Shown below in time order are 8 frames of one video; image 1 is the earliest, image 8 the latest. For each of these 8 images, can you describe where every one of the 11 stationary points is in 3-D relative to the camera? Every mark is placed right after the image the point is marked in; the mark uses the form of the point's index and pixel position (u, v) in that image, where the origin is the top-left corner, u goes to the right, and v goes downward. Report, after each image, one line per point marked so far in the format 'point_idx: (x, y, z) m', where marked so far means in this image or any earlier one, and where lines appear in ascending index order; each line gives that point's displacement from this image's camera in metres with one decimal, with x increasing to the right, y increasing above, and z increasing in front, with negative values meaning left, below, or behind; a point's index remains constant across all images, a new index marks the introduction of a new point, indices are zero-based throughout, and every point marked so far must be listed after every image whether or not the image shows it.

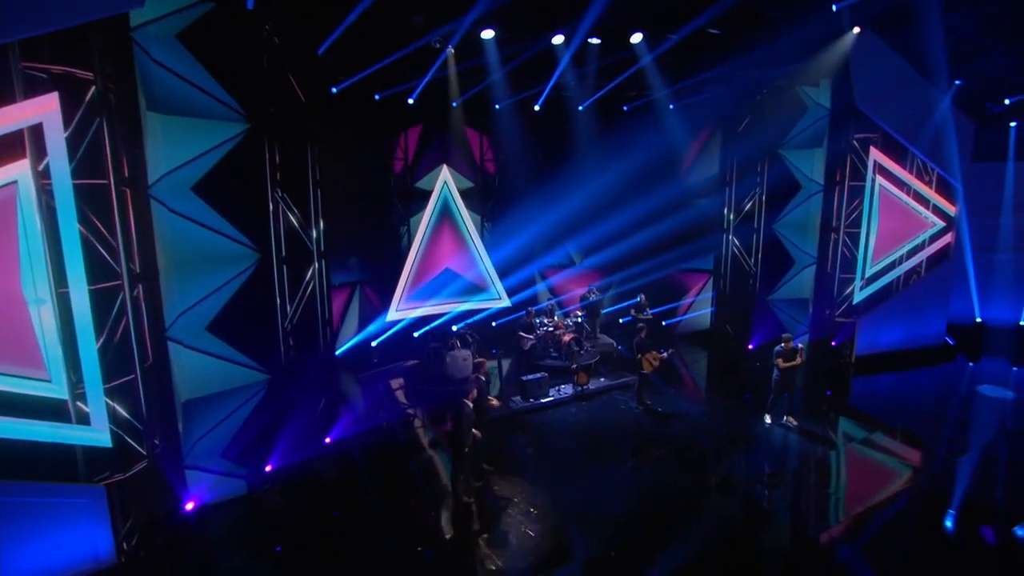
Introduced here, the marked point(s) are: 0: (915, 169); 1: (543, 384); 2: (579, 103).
0: (+7.4, +2.2, +12.0) m
1: (+0.6, -1.3, +10.4) m
2: (+1.3, +3.6, +12.4) m
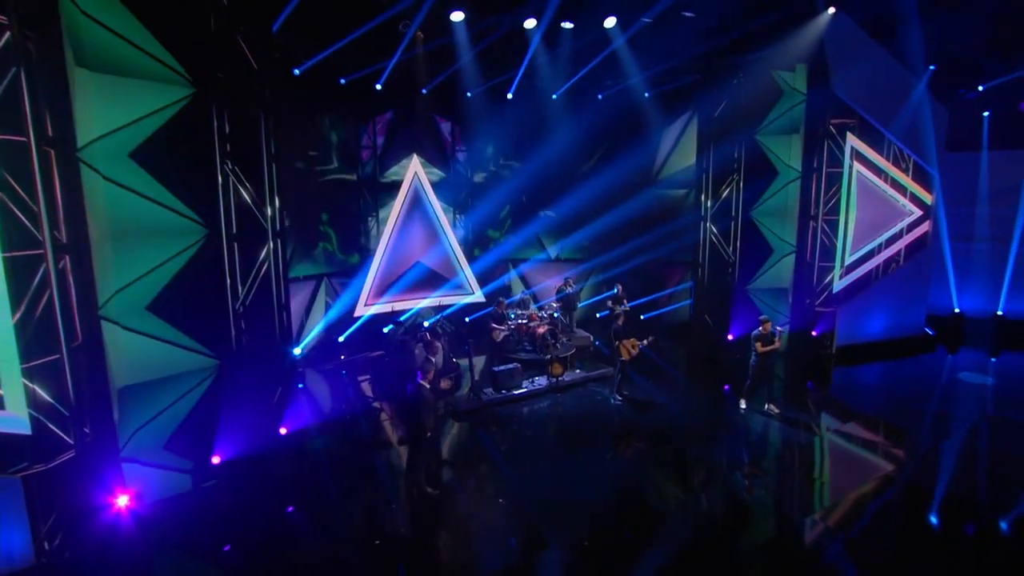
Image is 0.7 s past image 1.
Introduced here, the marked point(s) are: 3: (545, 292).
0: (+6.8, +2.3, +11.6) m
1: (0.0, -1.3, +10.5) m
2: (+0.8, +3.7, +12.3) m
3: (+0.5, +0.1, +13.6) m
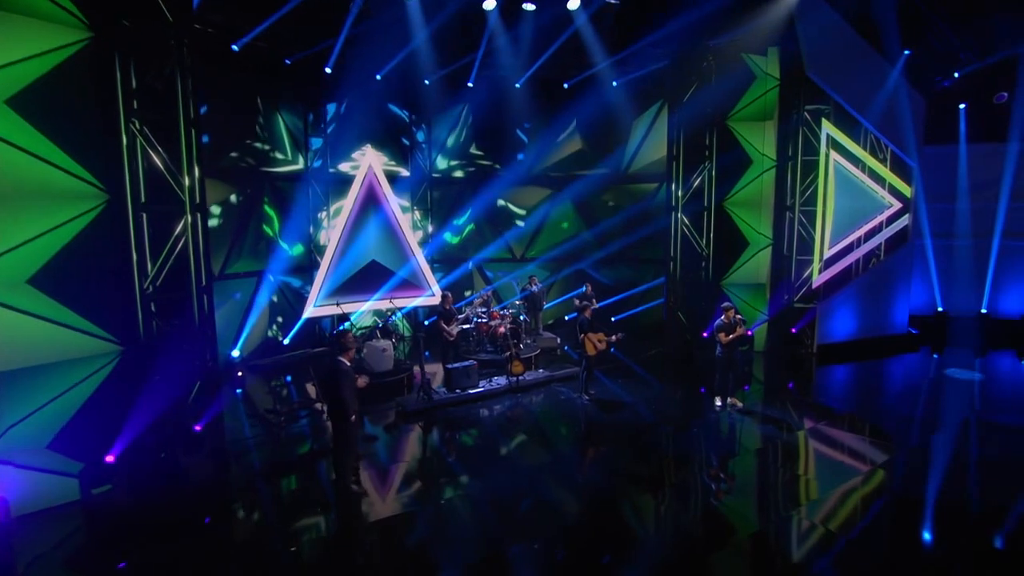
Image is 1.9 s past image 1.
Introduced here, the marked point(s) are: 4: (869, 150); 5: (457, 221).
0: (+6.1, +2.4, +11.1) m
1: (-0.6, -1.2, +9.7) m
2: (0.0, +3.7, +11.7) m
3: (-0.2, +0.1, +12.8) m
4: (+6.1, +2.3, +11.1) m
5: (-1.1, +1.1, +12.4) m
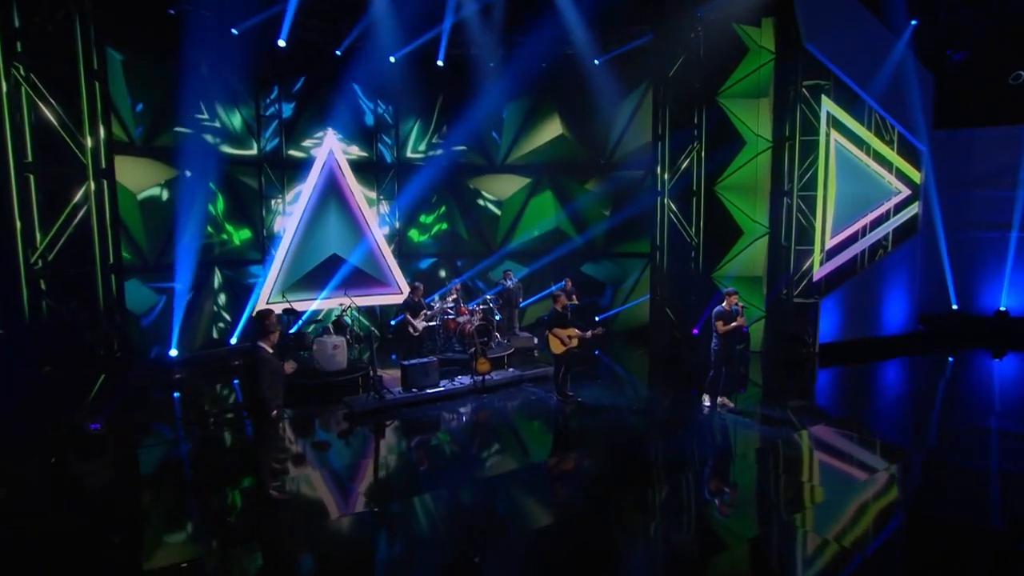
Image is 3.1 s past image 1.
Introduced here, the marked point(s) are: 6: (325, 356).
0: (+5.7, +2.5, +10.2) m
1: (-1.1, -1.1, +8.7) m
2: (-0.4, +3.8, +10.8) m
3: (-0.6, +0.1, +11.8) m
4: (+5.6, +2.4, +10.2) m
5: (-1.5, +1.2, +11.5) m
6: (-2.5, -0.9, +8.8) m
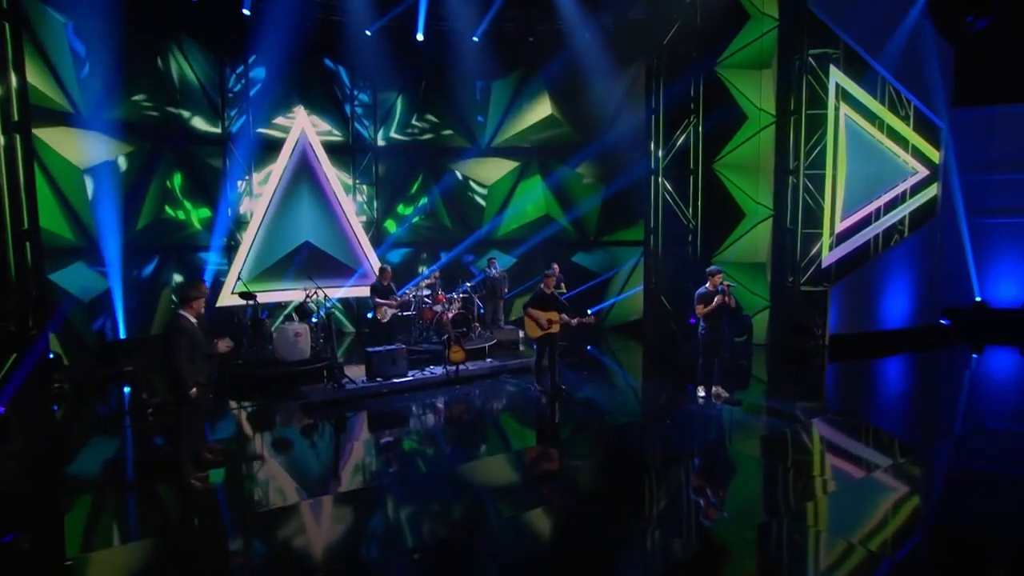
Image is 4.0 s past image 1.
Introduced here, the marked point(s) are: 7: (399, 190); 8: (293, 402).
0: (+5.4, +2.7, +9.4) m
1: (-1.4, -0.8, +7.9) m
2: (-0.6, +4.0, +10.2) m
3: (-0.9, +0.3, +11.1) m
4: (+5.4, +2.6, +9.4) m
5: (-1.8, +1.4, +10.8) m
6: (-2.8, -0.7, +8.0) m
7: (-1.9, +1.6, +10.7) m
8: (-2.5, -1.3, +7.4) m
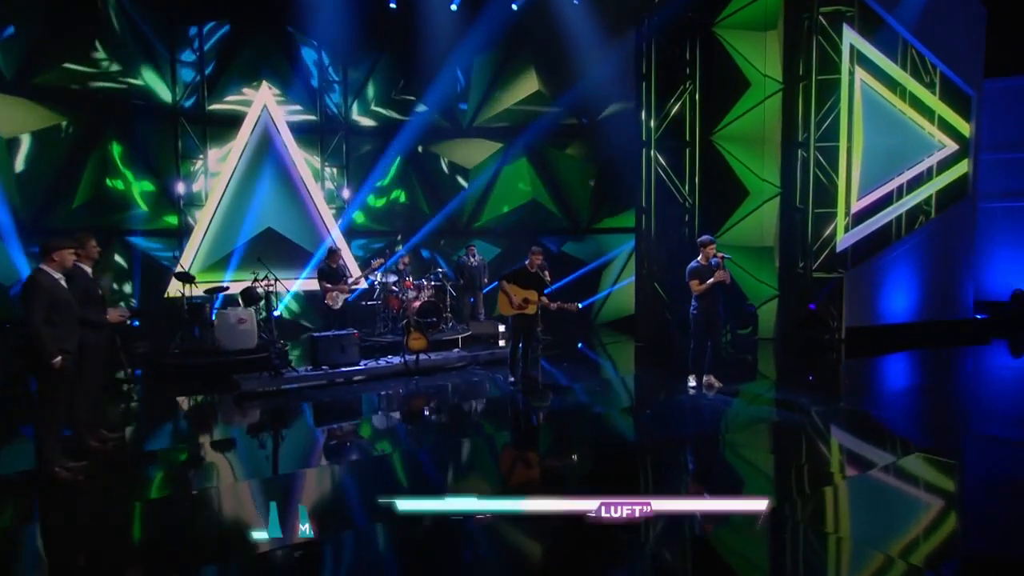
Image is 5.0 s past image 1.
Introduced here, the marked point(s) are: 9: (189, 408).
0: (+5.1, +2.9, +8.4) m
1: (-1.8, -0.6, +7.0) m
2: (-0.9, +4.1, +9.4) m
3: (-1.1, +0.4, +10.2) m
4: (+5.1, +2.8, +8.4) m
5: (-2.0, +1.5, +9.9) m
6: (-3.1, -0.5, +7.2) m
7: (-2.1, +1.8, +9.9) m
8: (-2.9, -1.1, +6.5) m
9: (-3.0, -1.1, +6.1) m
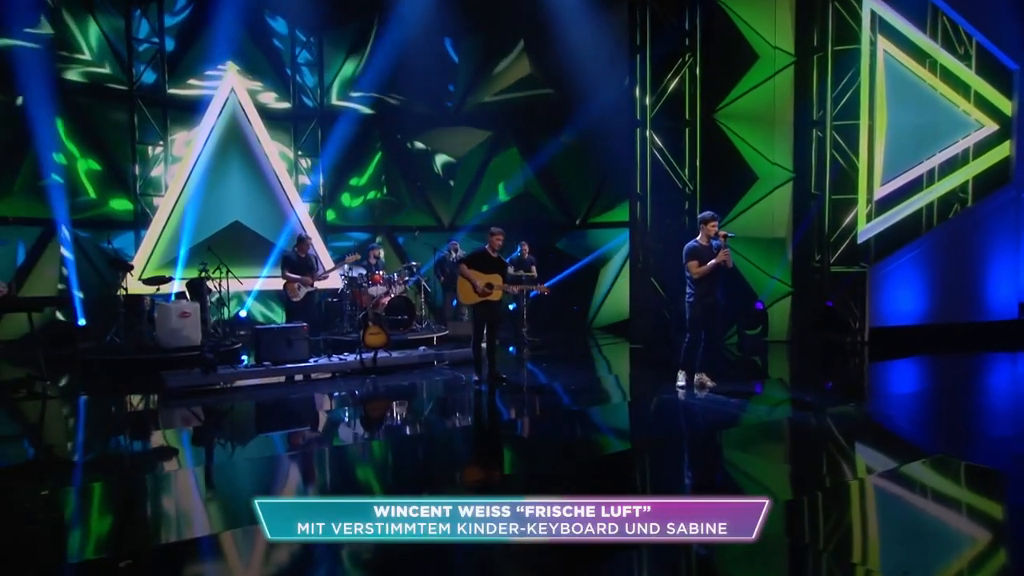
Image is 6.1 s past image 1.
0: (+4.9, +2.9, +7.4) m
1: (-2.0, -0.5, +6.2) m
2: (-1.1, +4.2, +8.7) m
3: (-1.3, +0.4, +9.4) m
4: (+4.9, +2.8, +7.4) m
5: (-2.2, +1.5, +9.3) m
6: (-3.4, -0.4, +6.5) m
7: (-2.3, +1.8, +9.2) m
8: (-3.2, -0.9, +5.8) m
9: (-3.3, -1.0, +5.4) m
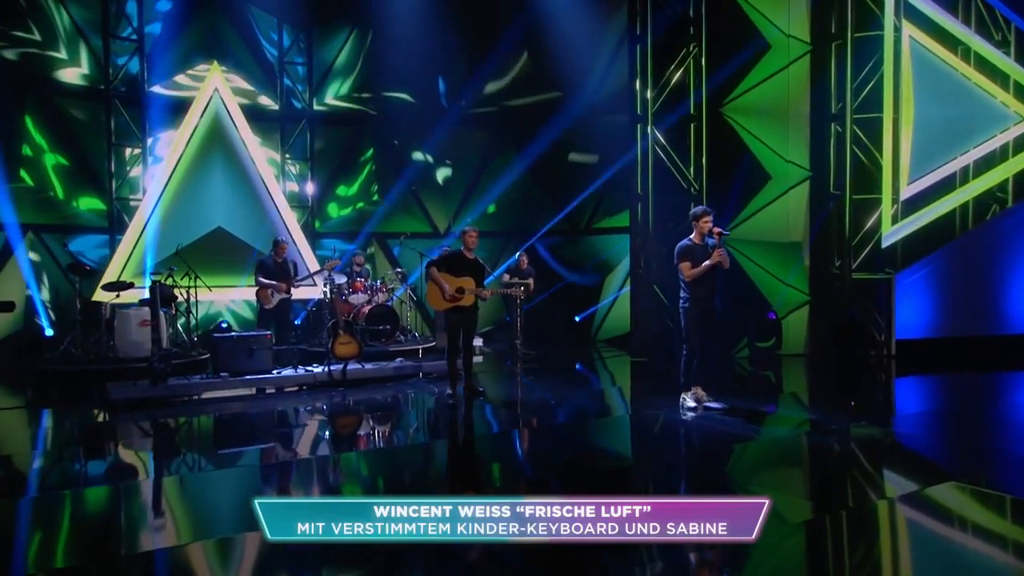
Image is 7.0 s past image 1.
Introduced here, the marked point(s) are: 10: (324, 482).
0: (+4.8, +2.8, +6.8) m
1: (-2.2, -0.5, +5.7) m
2: (-1.1, +4.0, +8.3) m
3: (-1.3, +0.2, +8.9) m
4: (+4.8, +2.7, +6.7) m
5: (-2.2, +1.4, +8.8) m
6: (-3.6, -0.4, +6.0) m
7: (-2.3, +1.6, +8.8) m
8: (-3.4, -1.0, +5.4) m
9: (-3.5, -1.0, +4.9) m
10: (-1.0, -1.1, +3.3) m
